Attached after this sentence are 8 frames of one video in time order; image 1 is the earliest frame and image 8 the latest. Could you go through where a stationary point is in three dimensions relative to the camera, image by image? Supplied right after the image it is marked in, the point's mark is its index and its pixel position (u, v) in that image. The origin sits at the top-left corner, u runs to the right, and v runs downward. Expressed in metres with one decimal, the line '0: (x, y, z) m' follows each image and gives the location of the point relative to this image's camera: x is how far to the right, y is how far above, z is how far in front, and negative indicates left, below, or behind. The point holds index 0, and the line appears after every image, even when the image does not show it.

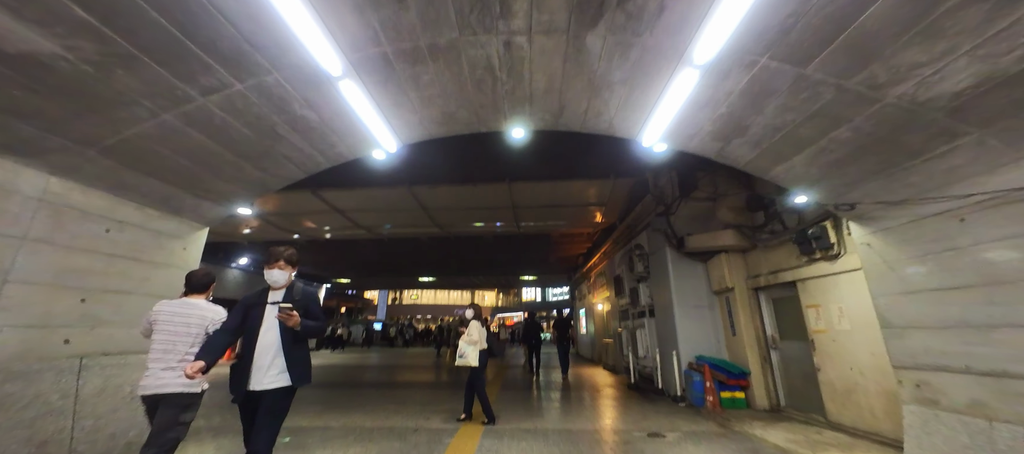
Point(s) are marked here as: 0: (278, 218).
0: (-5.8, +0.2, +8.3) m
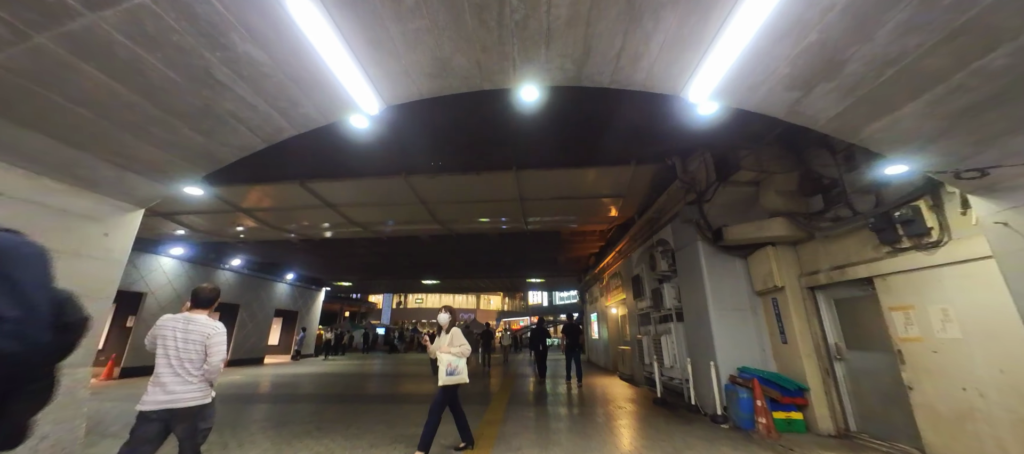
0: (-5.6, +0.3, +7.7) m
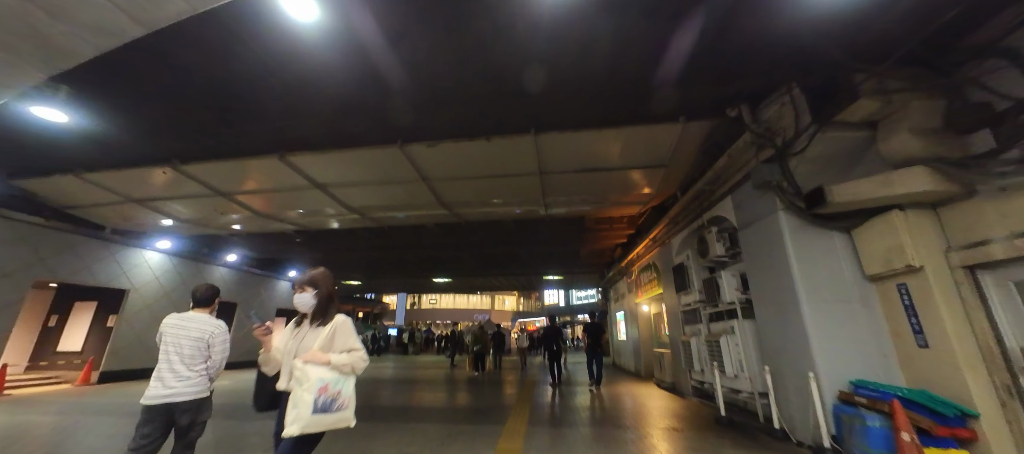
0: (-5.3, +0.5, +6.9) m
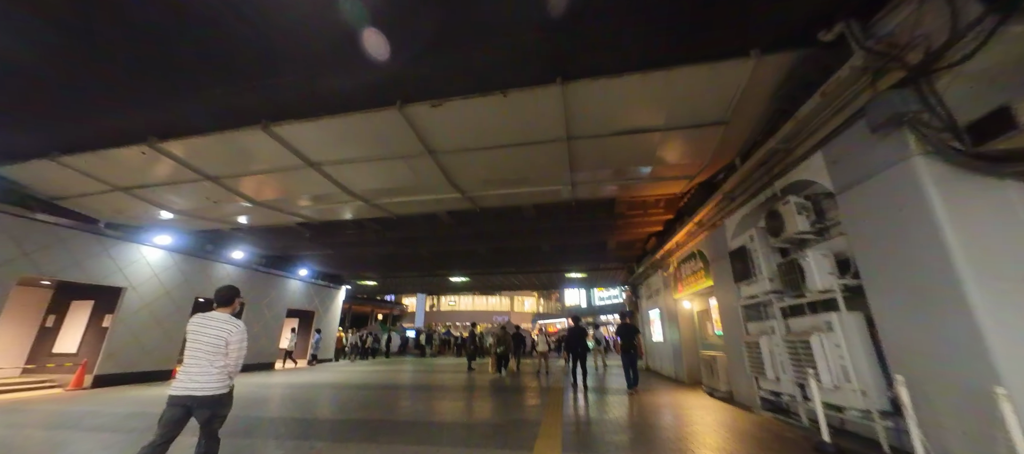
0: (-4.9, +0.7, +6.2) m
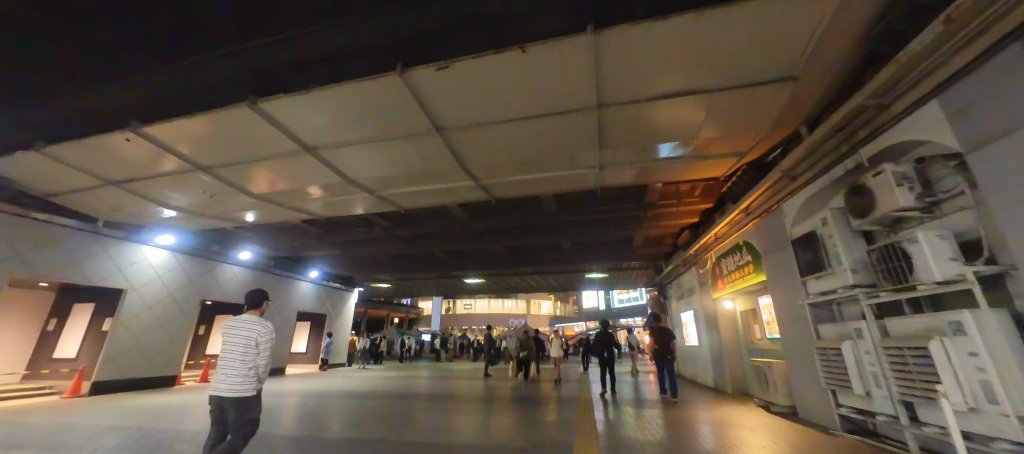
0: (-4.6, +0.8, +5.8) m
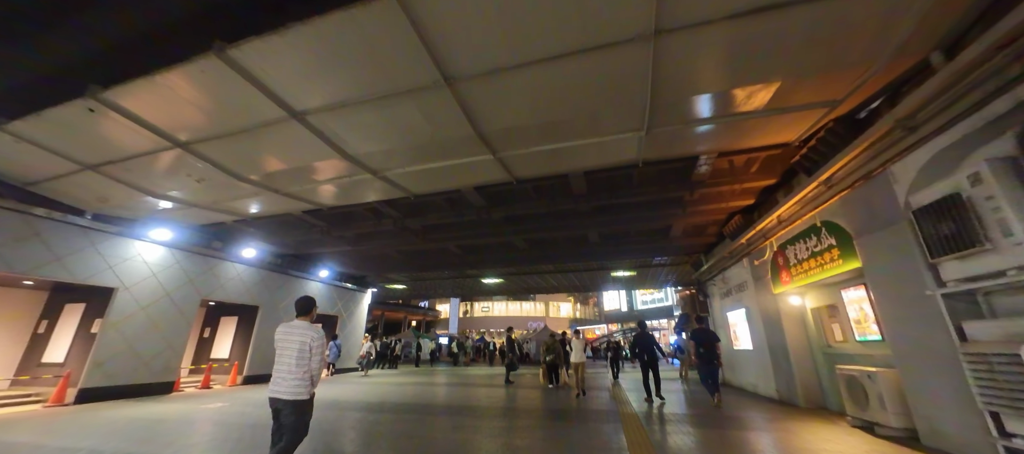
0: (-4.2, +1.0, +5.1) m
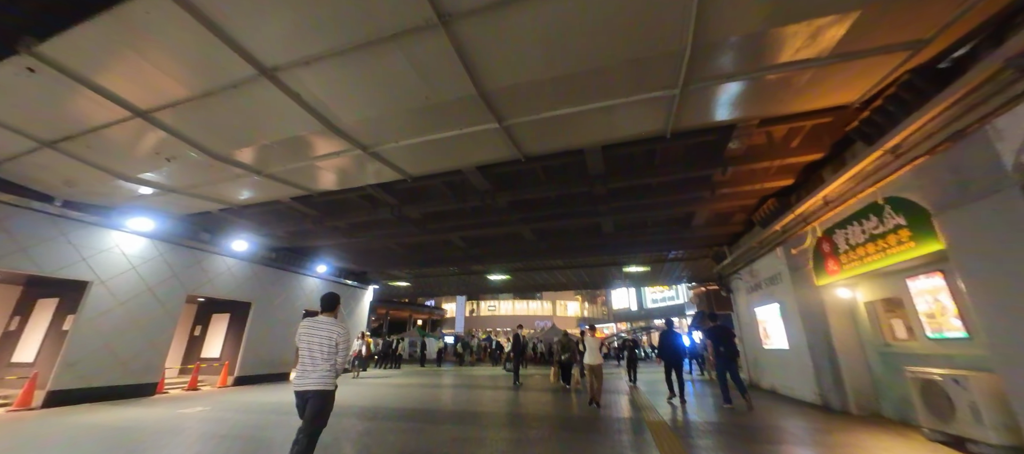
0: (-4.1, +1.2, +4.5) m
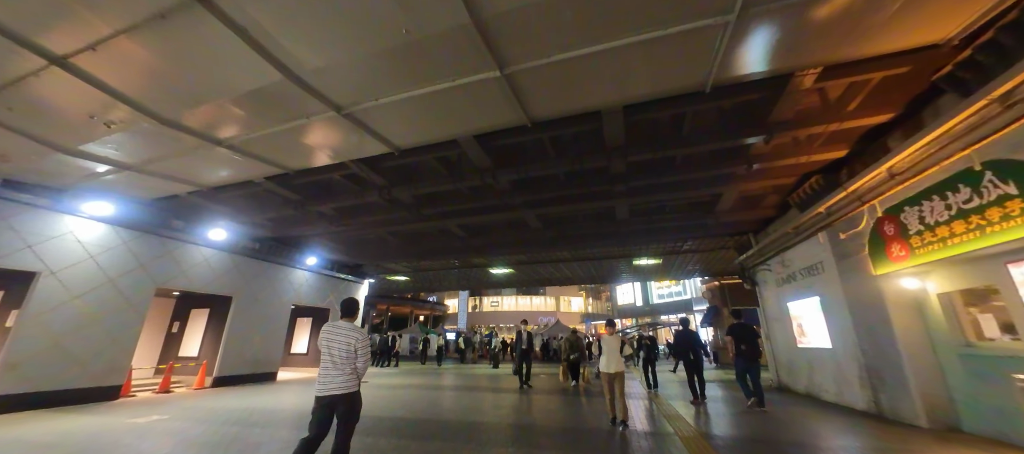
0: (-4.1, +1.4, +3.8) m
